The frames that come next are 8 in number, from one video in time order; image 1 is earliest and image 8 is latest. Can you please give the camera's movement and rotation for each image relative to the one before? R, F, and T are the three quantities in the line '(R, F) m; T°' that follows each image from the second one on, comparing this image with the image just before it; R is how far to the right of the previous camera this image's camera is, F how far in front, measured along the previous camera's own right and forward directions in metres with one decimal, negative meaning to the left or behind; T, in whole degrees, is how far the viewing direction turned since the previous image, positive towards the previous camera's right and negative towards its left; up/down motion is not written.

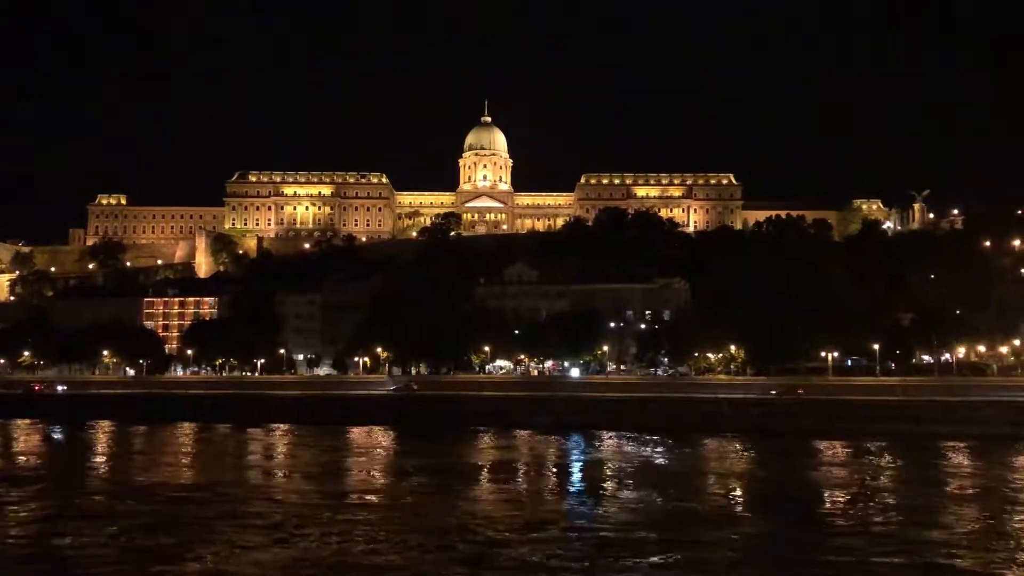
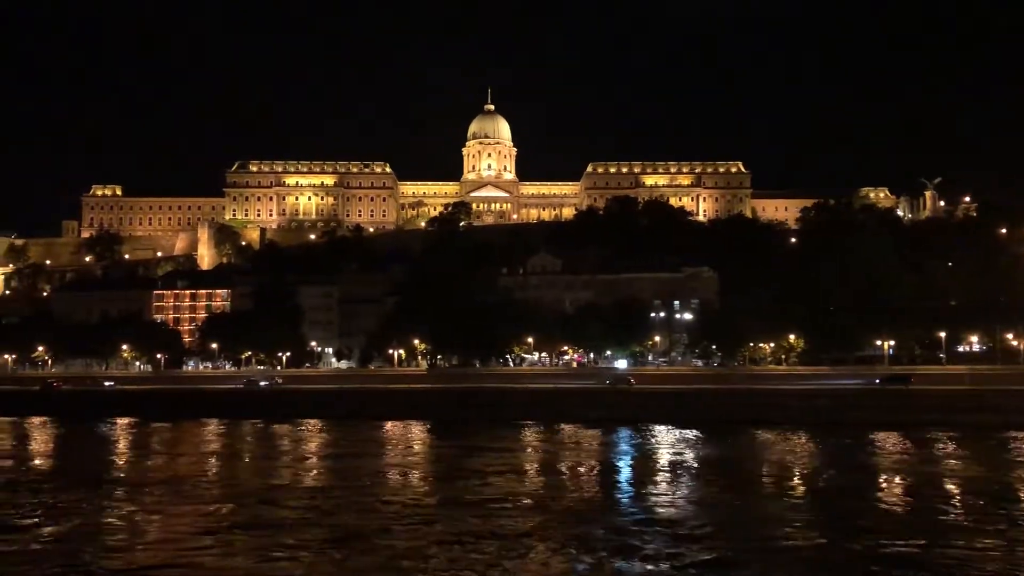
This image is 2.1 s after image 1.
(-2.6, +1.4) m; +1°
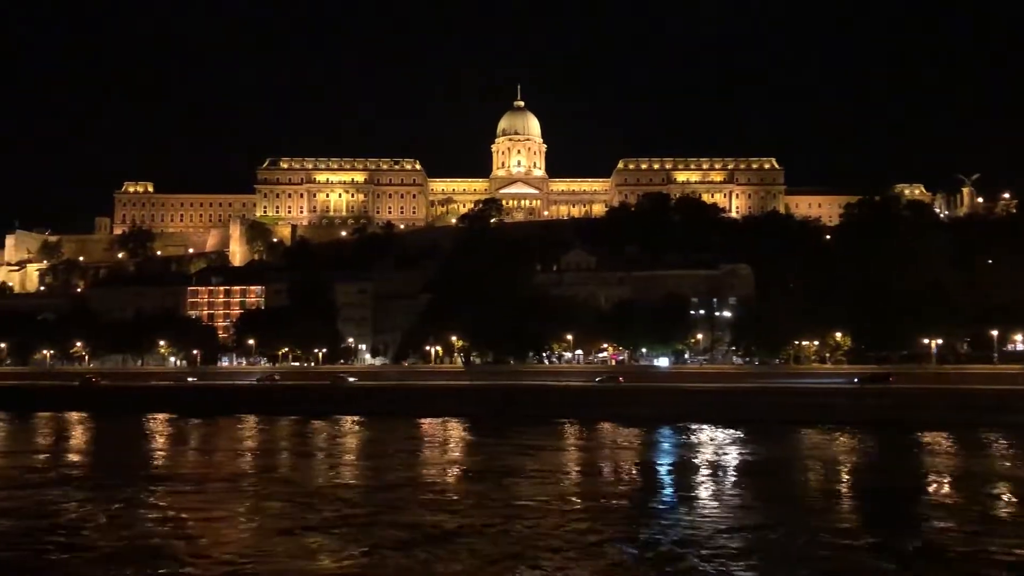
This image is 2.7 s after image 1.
(-0.6, +0.3) m; -1°
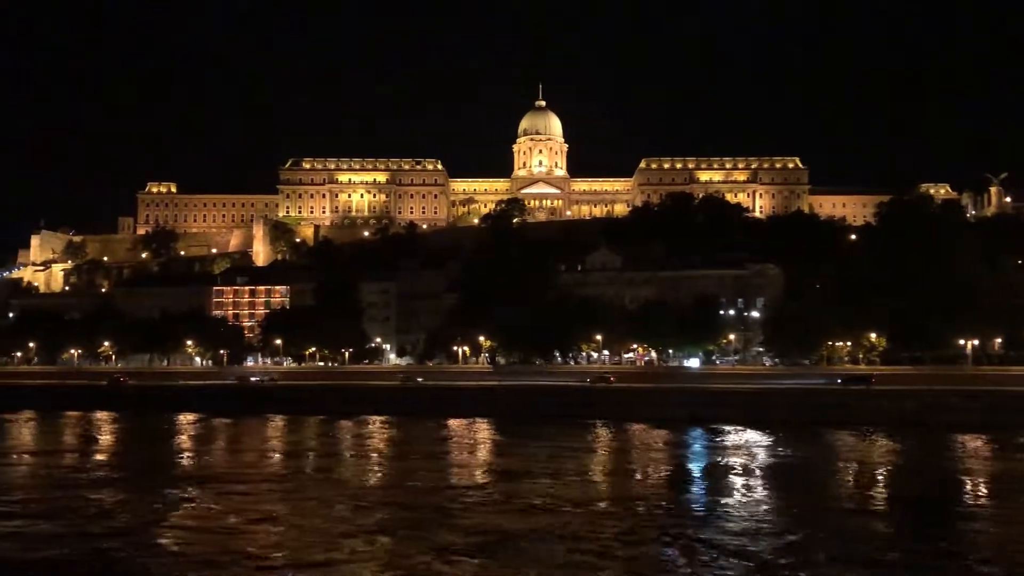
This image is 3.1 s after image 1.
(-0.5, +0.1) m; -1°
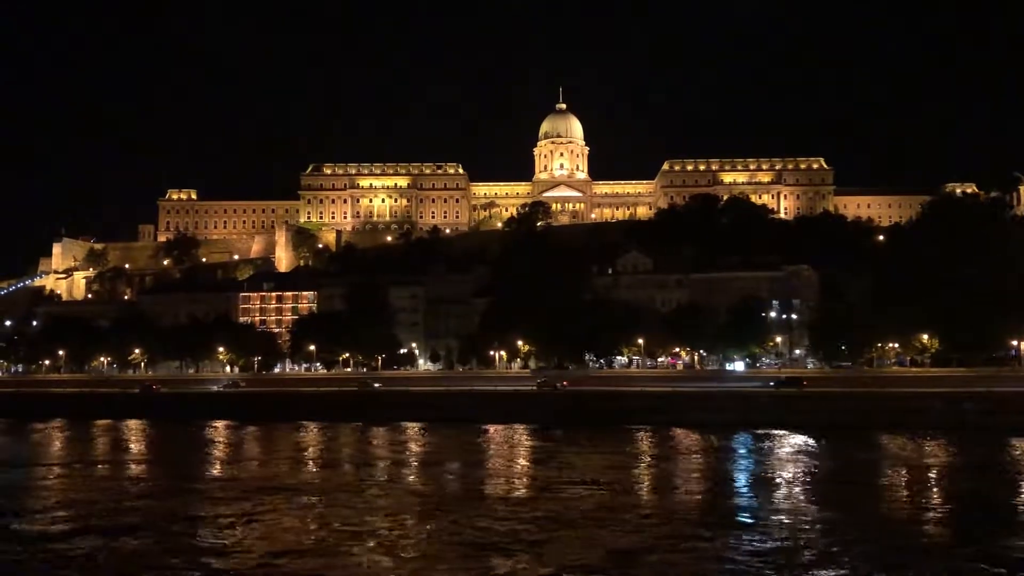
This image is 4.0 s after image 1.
(-1.1, +0.6) m; 0°
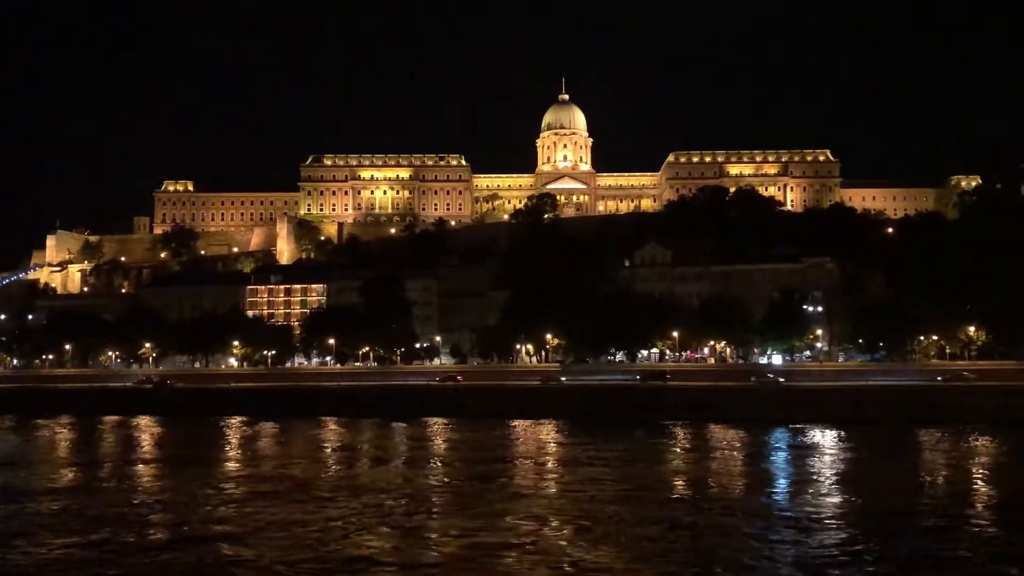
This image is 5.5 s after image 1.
(-1.8, +1.2) m; +1°
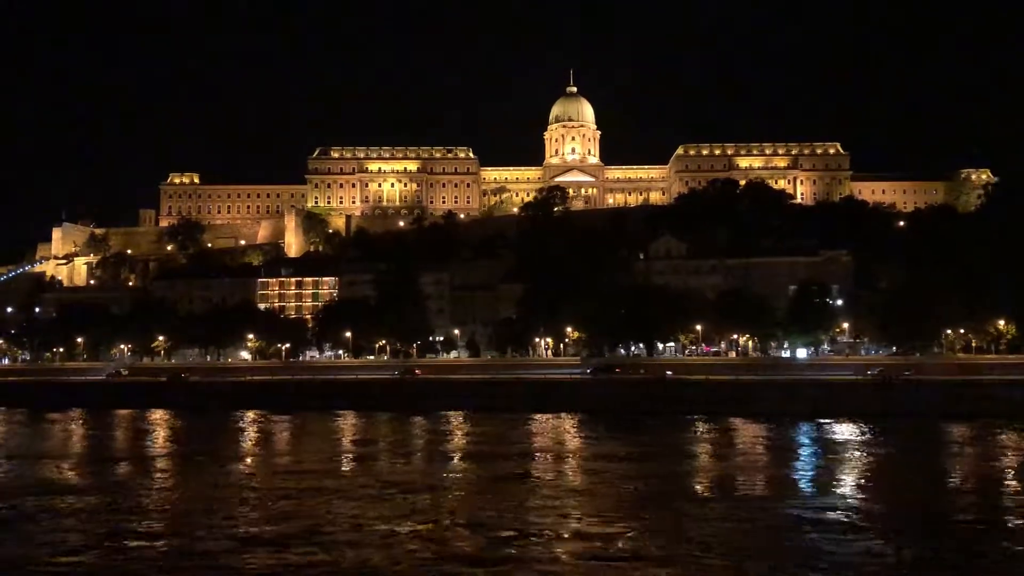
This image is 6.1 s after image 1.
(-0.8, +0.5) m; 0°
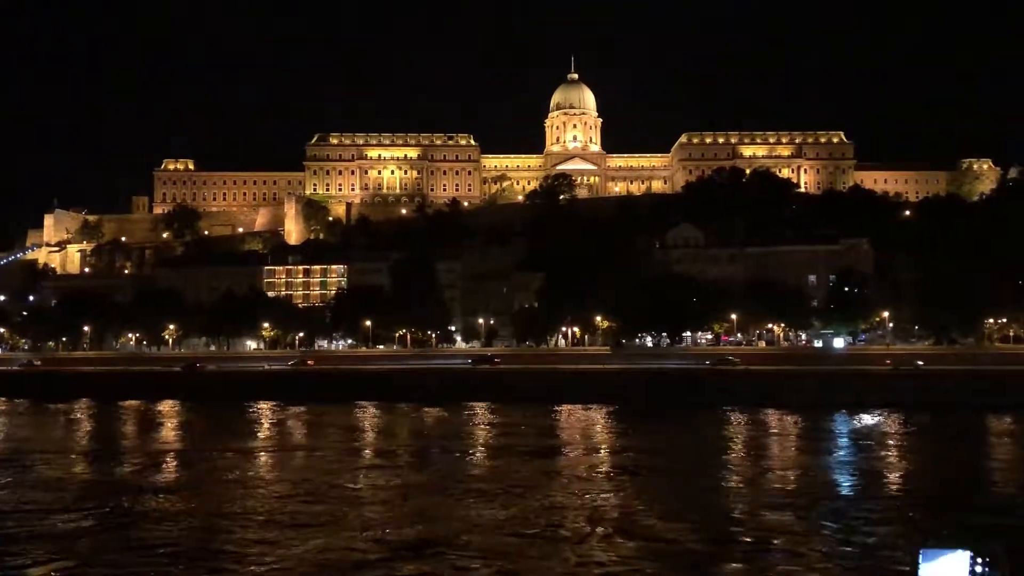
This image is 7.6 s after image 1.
(-1.8, +1.1) m; +1°
